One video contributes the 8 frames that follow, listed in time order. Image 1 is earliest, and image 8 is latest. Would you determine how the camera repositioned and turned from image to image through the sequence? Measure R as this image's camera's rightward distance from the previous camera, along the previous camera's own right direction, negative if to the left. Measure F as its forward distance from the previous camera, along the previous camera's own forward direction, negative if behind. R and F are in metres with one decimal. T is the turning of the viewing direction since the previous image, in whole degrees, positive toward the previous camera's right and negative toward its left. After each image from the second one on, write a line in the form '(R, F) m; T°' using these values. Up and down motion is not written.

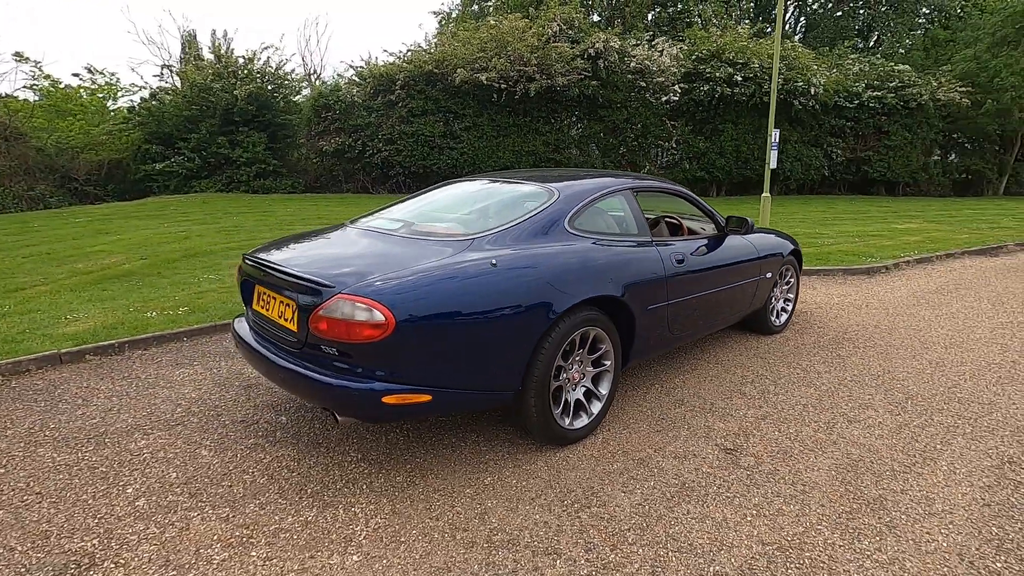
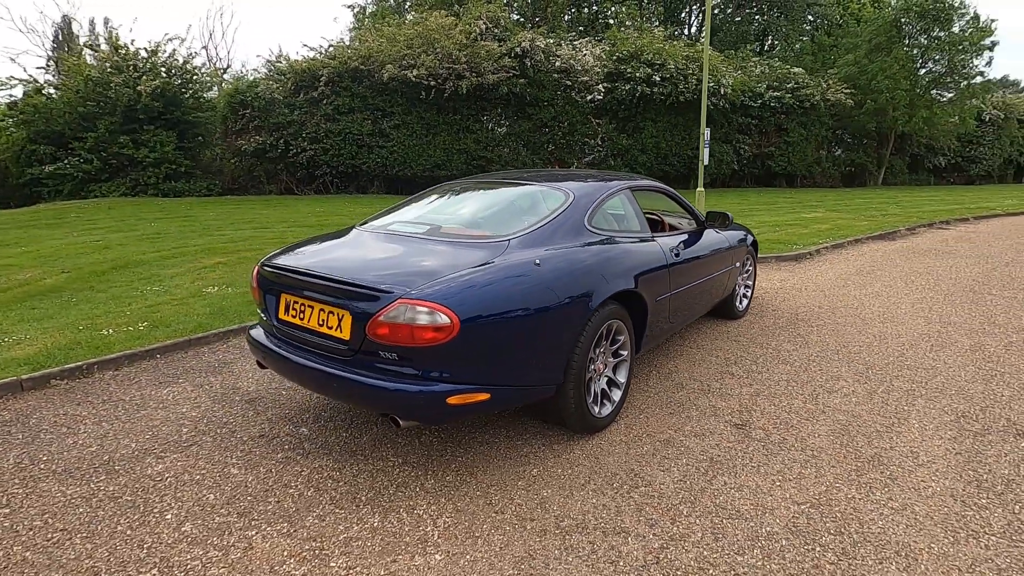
(-0.6, -0.1) m; +8°
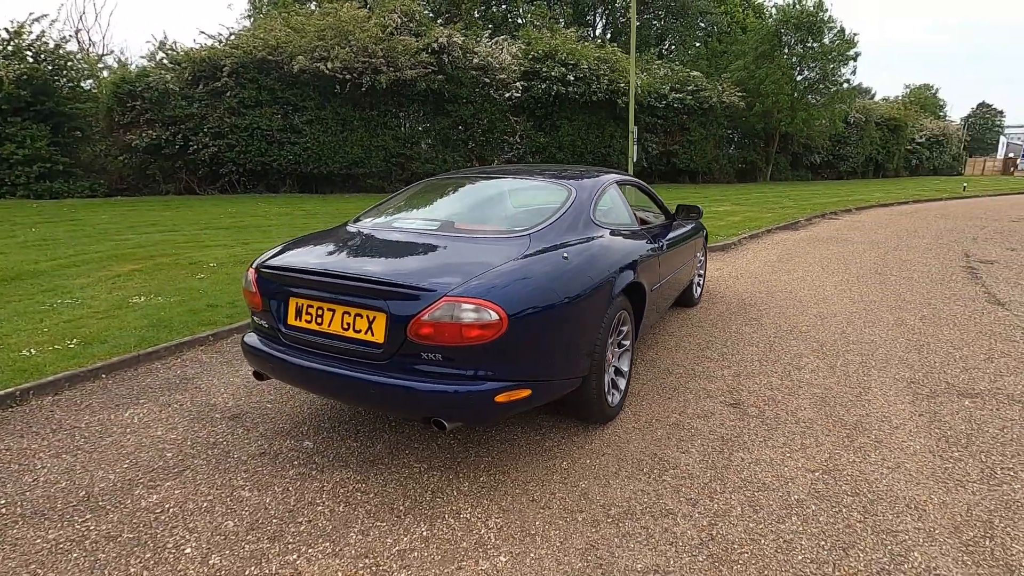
(-0.6, +0.1) m; +9°
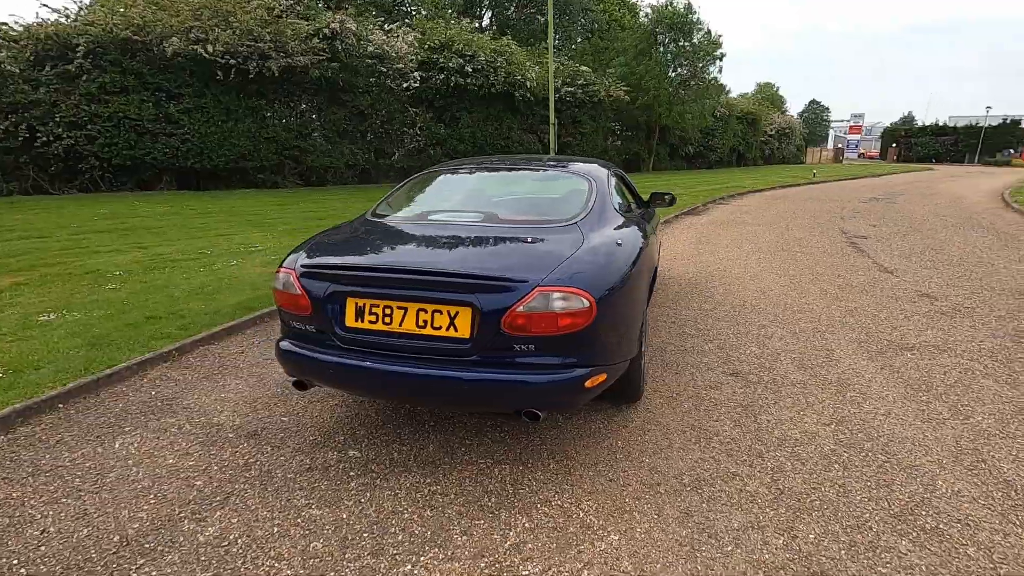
(-0.8, +0.1) m; +11°
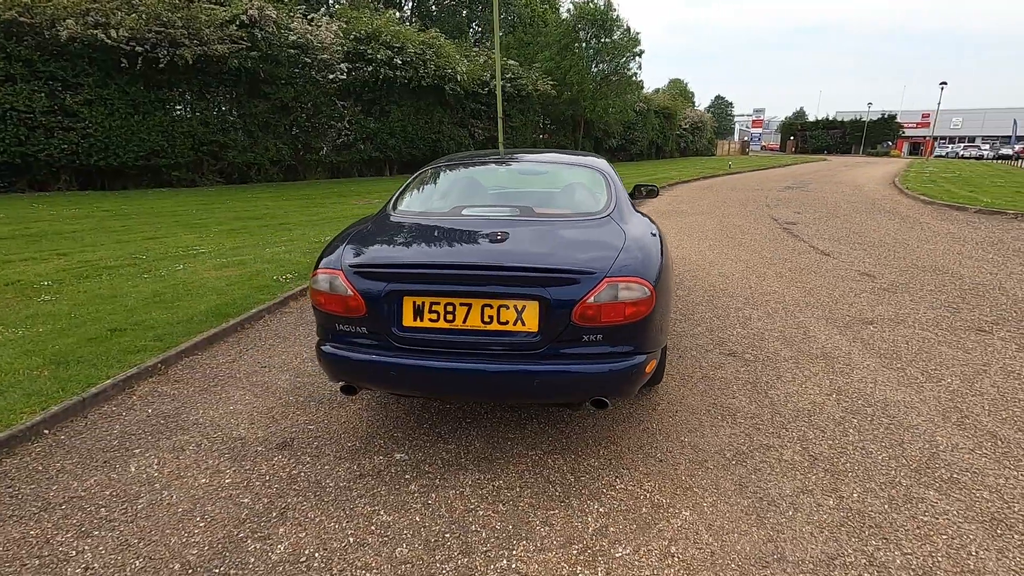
(-0.6, 0.0) m; +8°
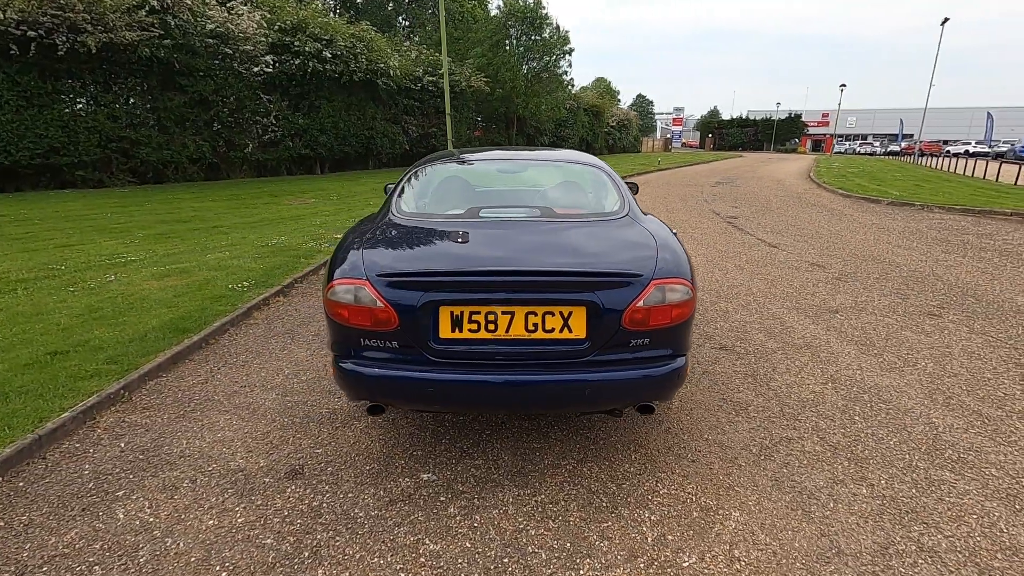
(-0.4, +0.1) m; +7°
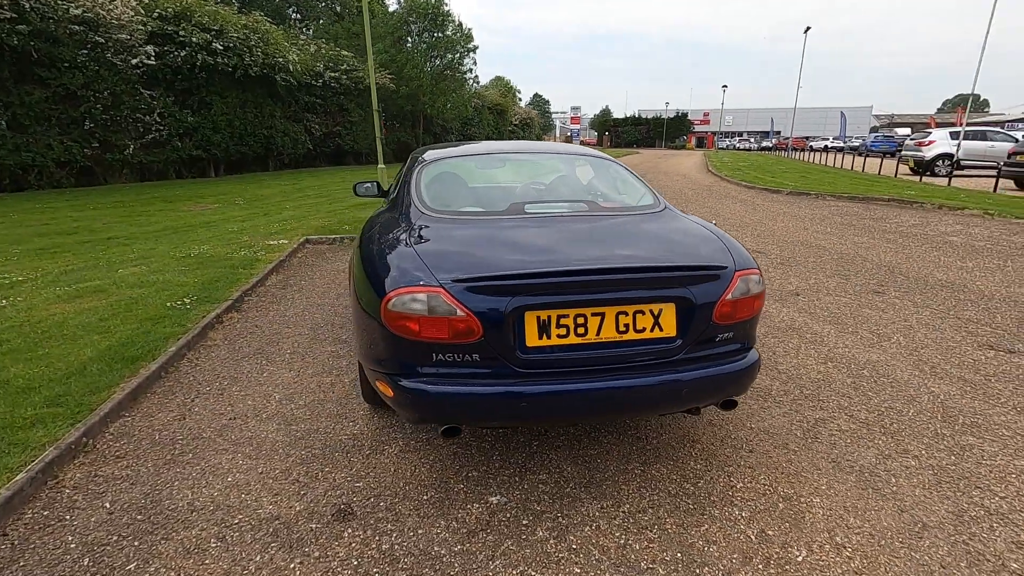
(-0.7, +0.2) m; +10°
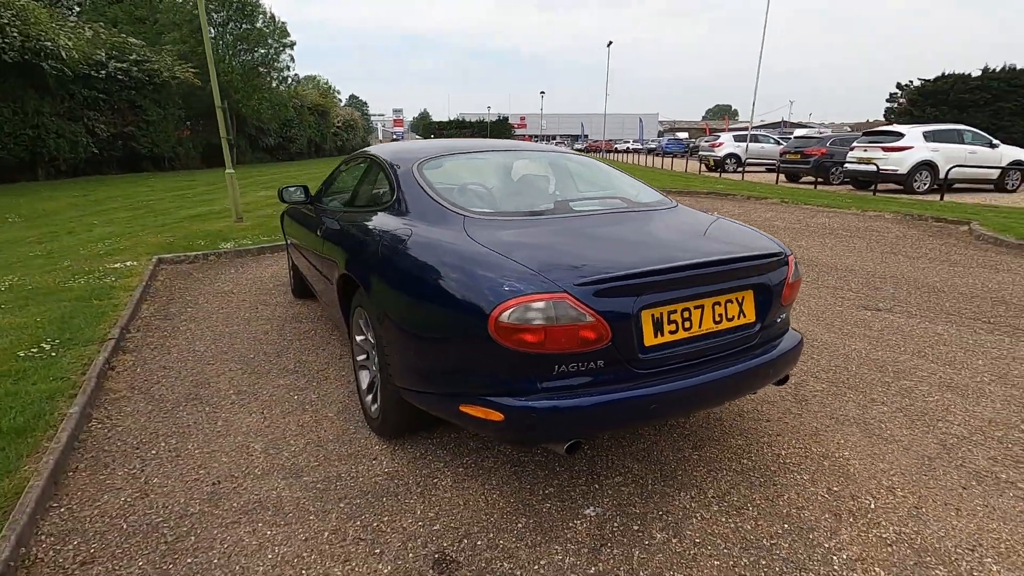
(-1.0, +0.3) m; +18°
